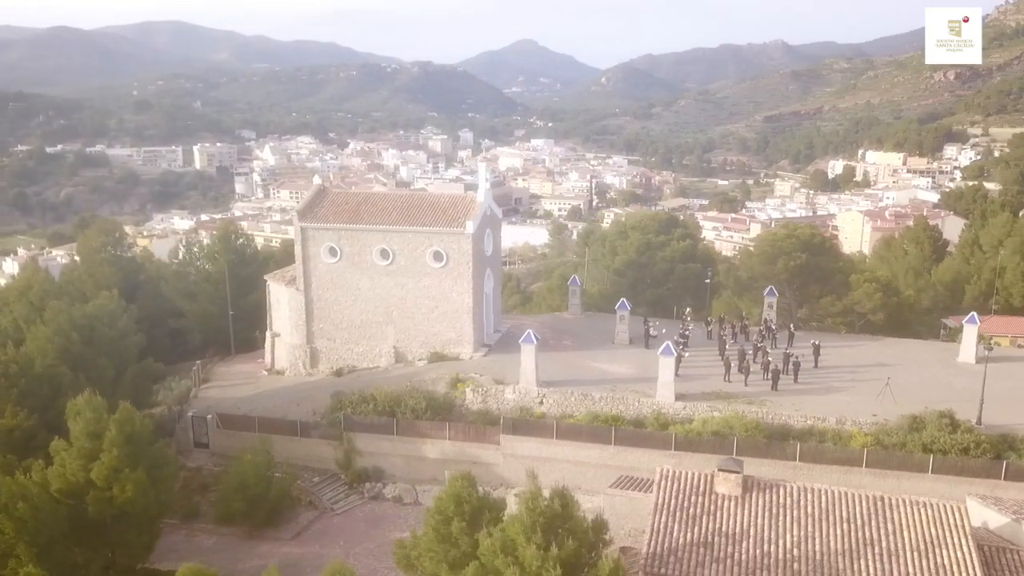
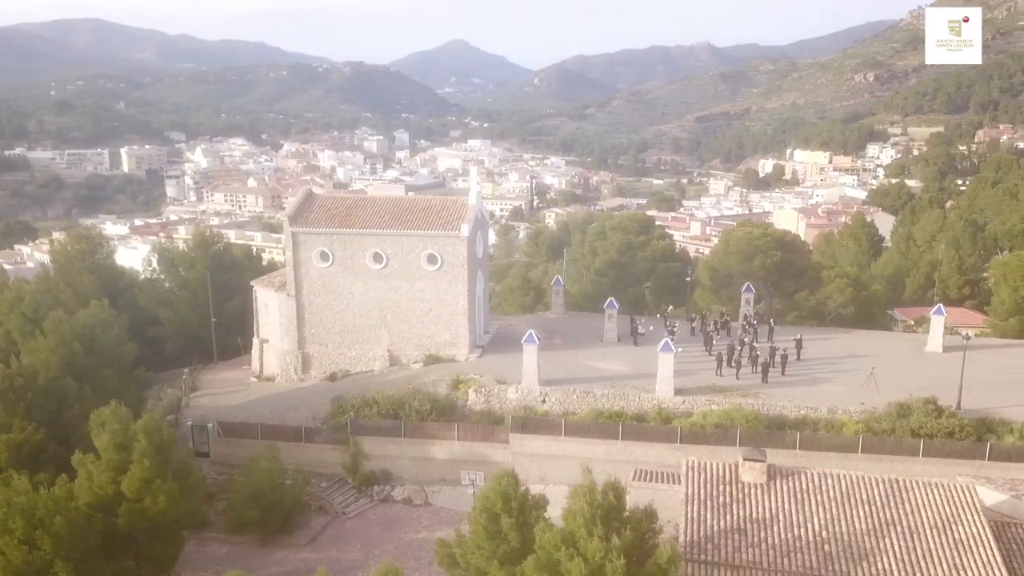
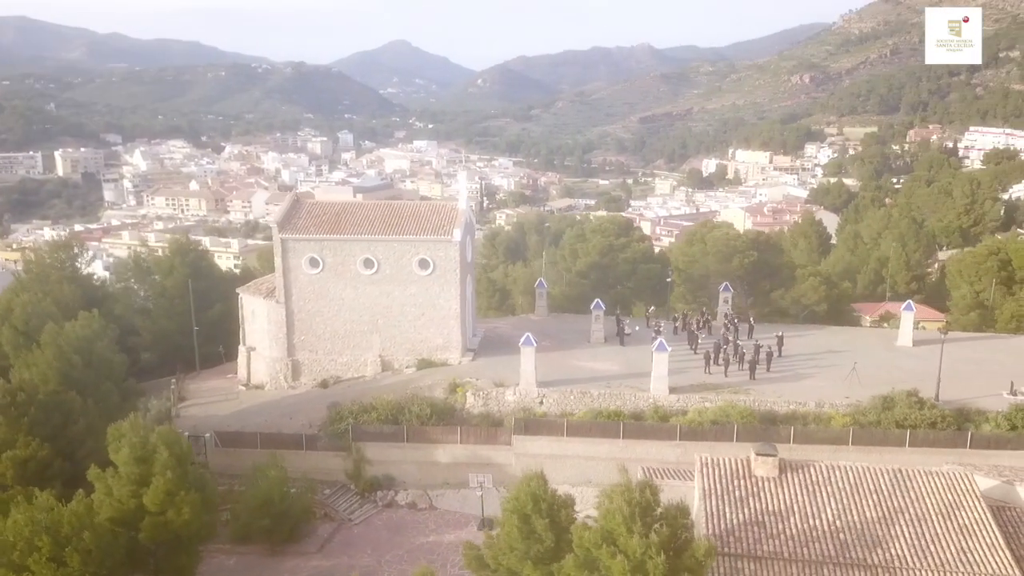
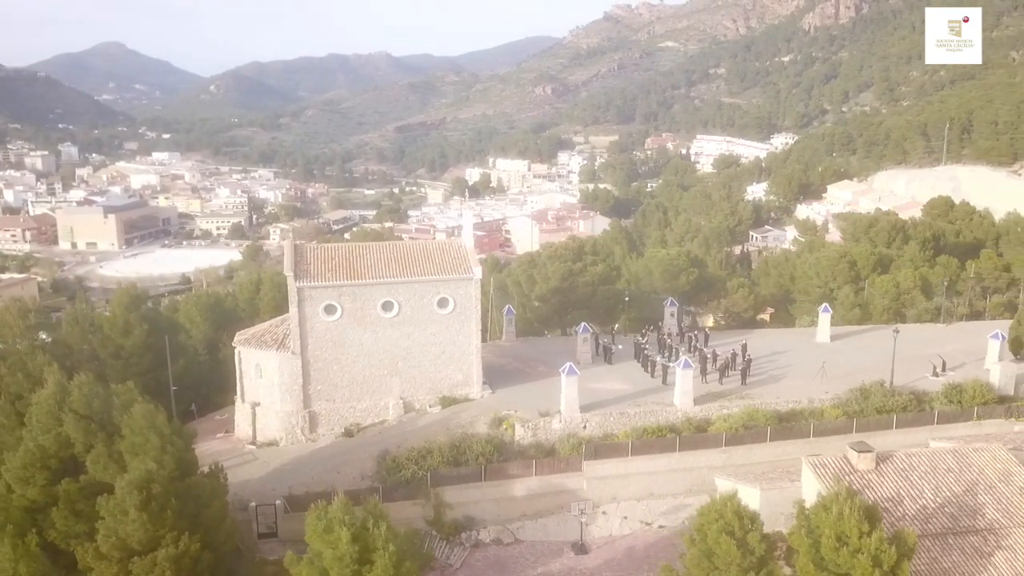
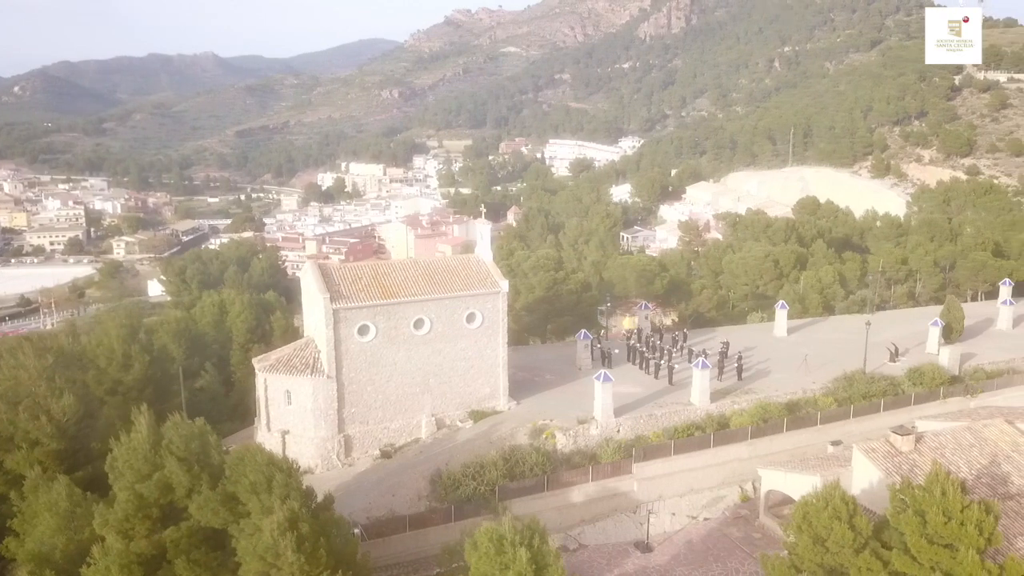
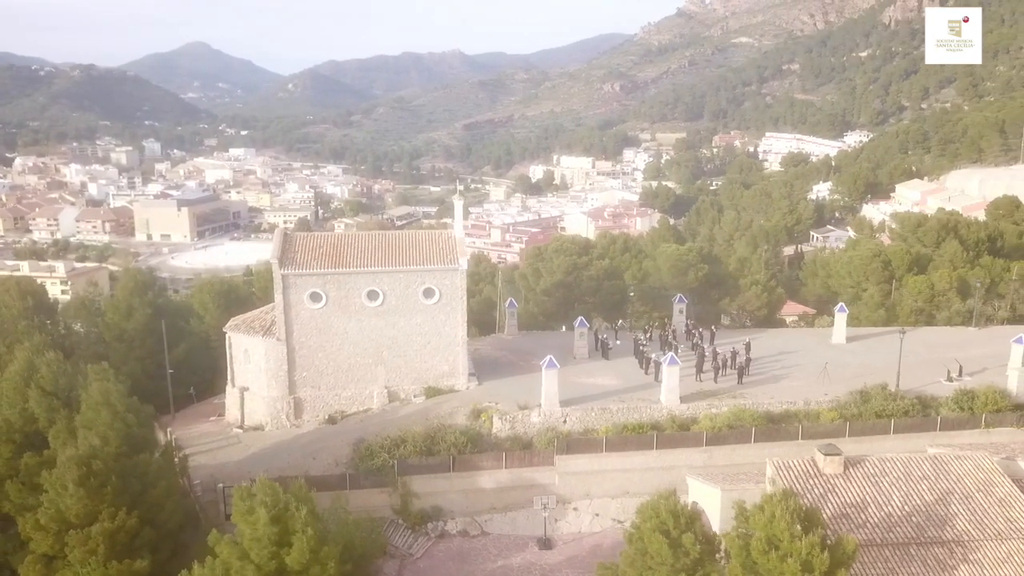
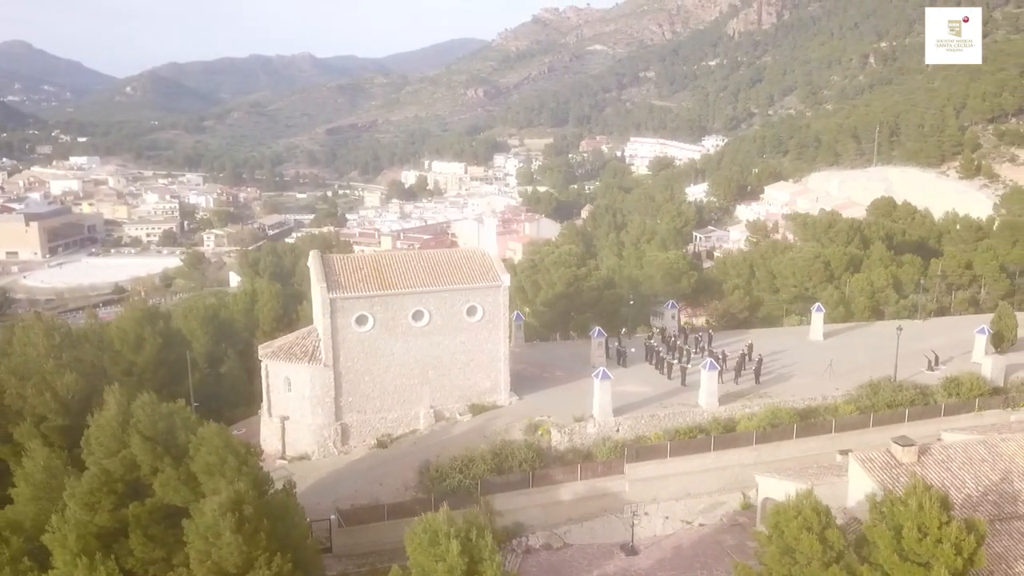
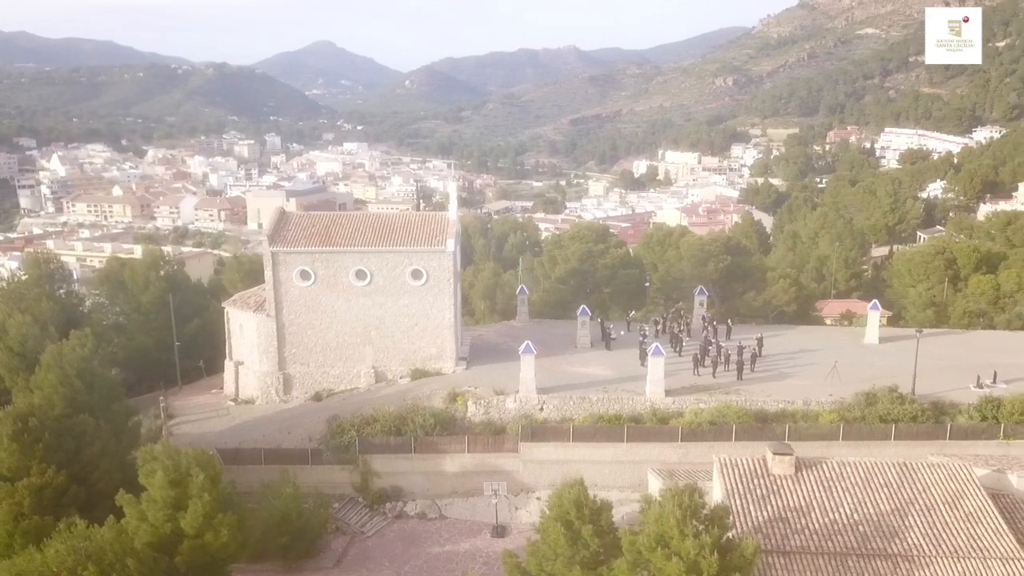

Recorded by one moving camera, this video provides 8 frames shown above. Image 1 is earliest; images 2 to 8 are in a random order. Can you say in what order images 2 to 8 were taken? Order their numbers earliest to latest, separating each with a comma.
2, 3, 8, 6, 4, 7, 5
